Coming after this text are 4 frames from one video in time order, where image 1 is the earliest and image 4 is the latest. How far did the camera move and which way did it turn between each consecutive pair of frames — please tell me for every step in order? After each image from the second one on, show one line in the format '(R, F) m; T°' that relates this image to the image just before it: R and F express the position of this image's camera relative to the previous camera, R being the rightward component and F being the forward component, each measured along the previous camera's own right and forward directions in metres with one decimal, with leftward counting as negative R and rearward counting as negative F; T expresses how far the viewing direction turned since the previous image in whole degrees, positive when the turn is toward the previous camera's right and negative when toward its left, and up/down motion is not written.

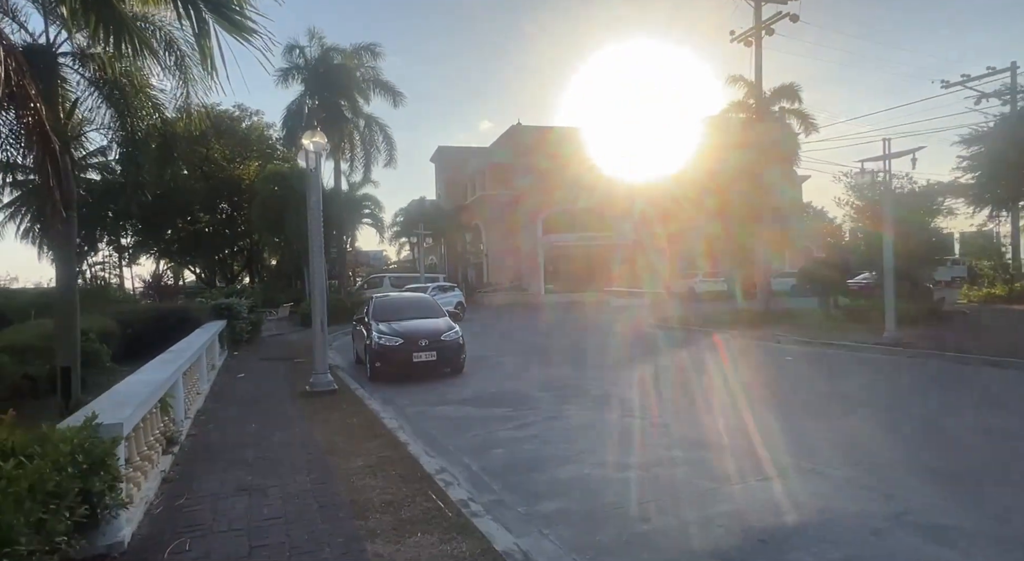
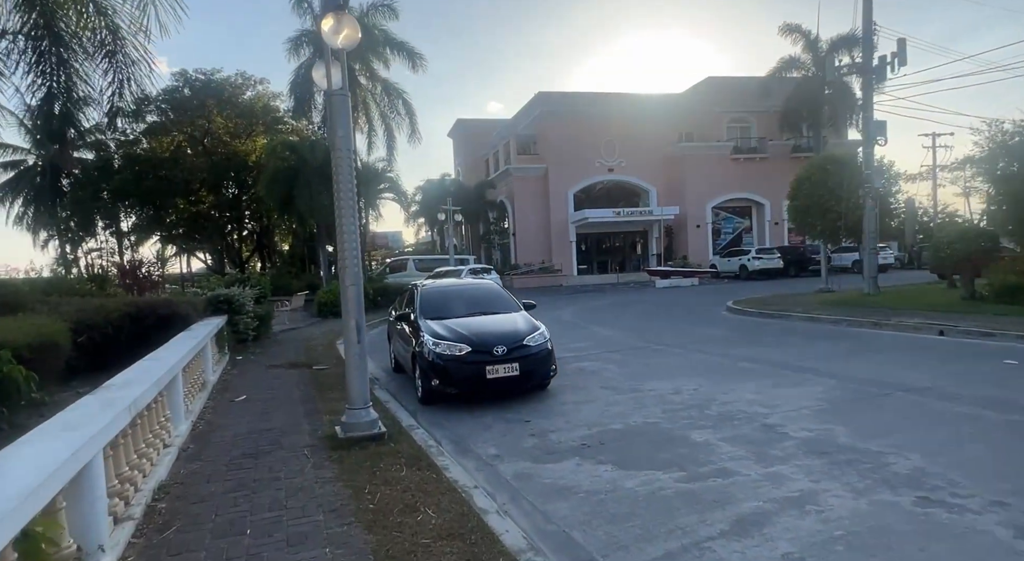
(-1.3, +3.7) m; -1°
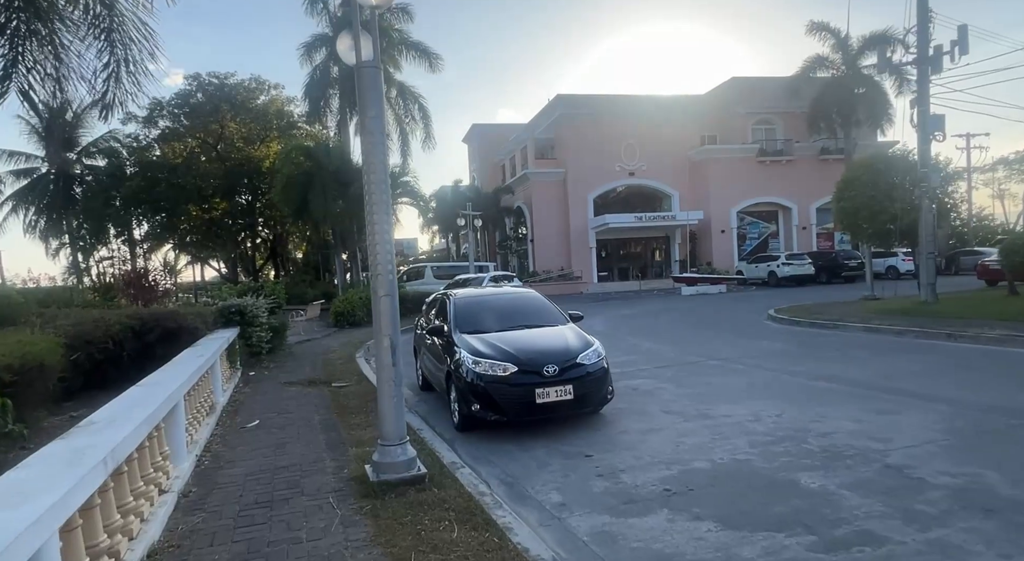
(-0.5, +1.1) m; -1°
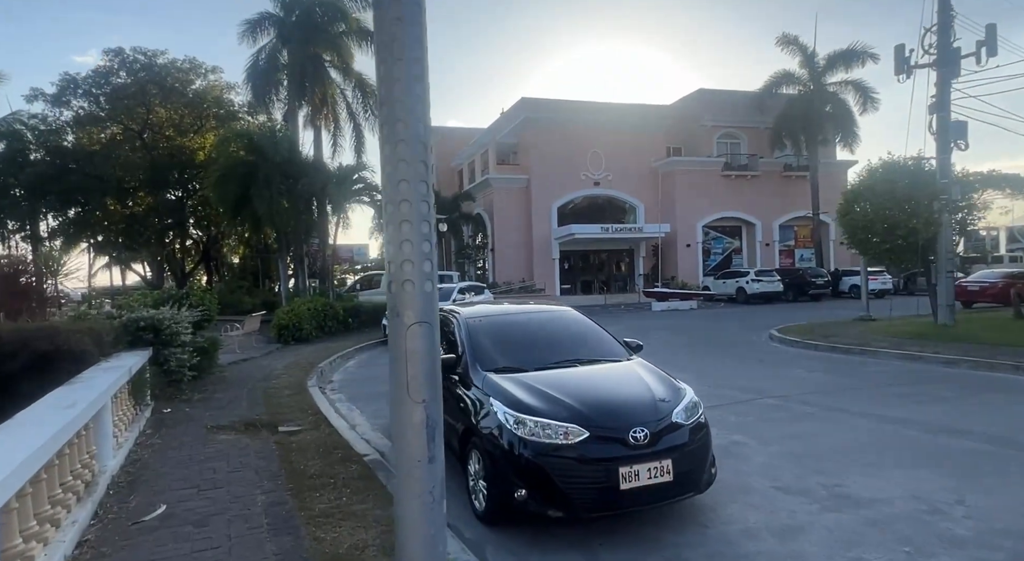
(-0.9, +2.6) m; +5°
